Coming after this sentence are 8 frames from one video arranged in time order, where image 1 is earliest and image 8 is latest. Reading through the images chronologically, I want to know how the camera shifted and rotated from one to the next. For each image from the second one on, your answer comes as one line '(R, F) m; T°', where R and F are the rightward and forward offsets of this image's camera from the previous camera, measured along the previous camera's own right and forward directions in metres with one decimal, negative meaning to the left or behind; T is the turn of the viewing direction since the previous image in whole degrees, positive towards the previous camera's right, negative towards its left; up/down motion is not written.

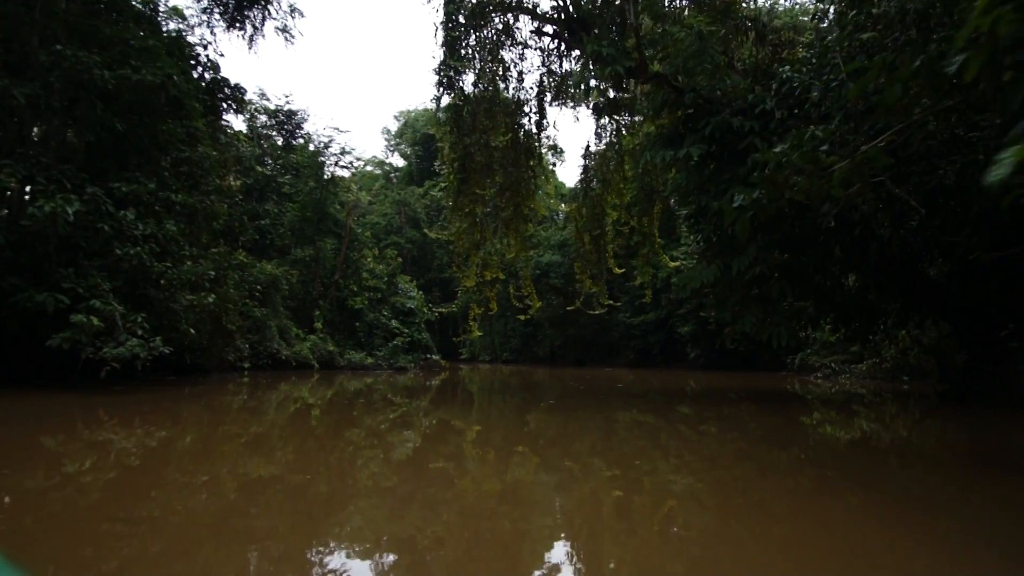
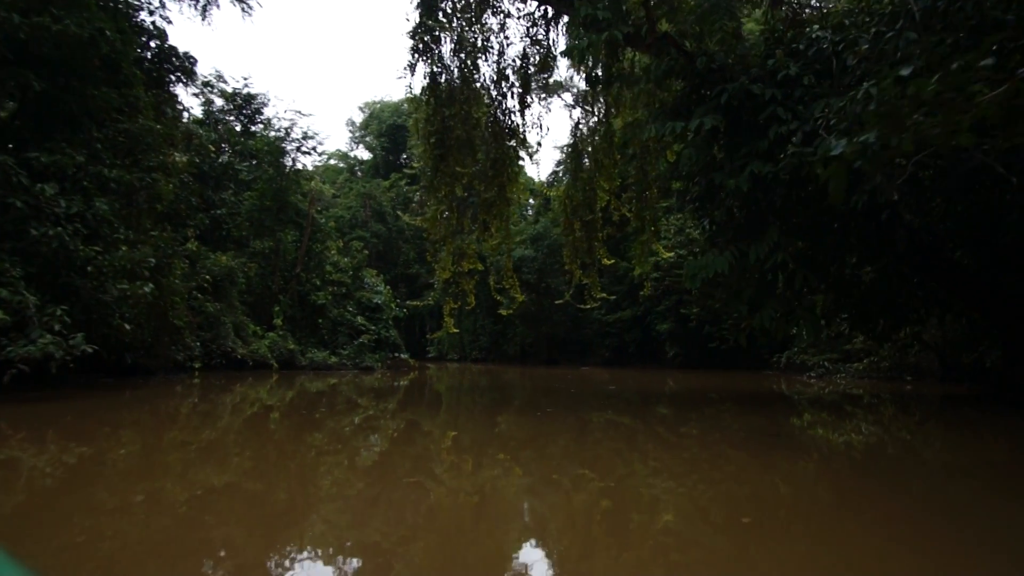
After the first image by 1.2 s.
(-0.1, +0.4) m; +2°
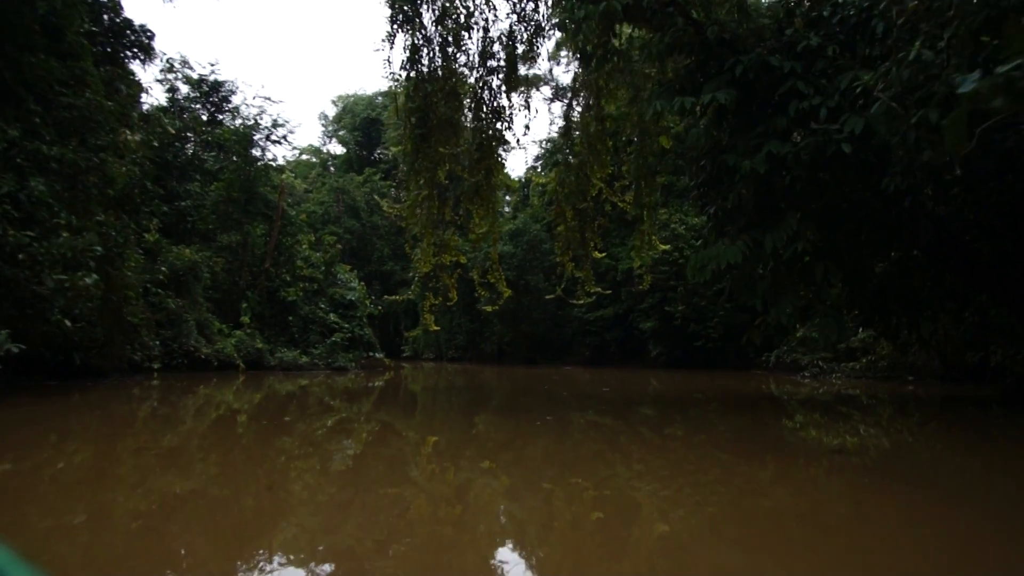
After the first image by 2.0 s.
(0.0, +0.3) m; +2°
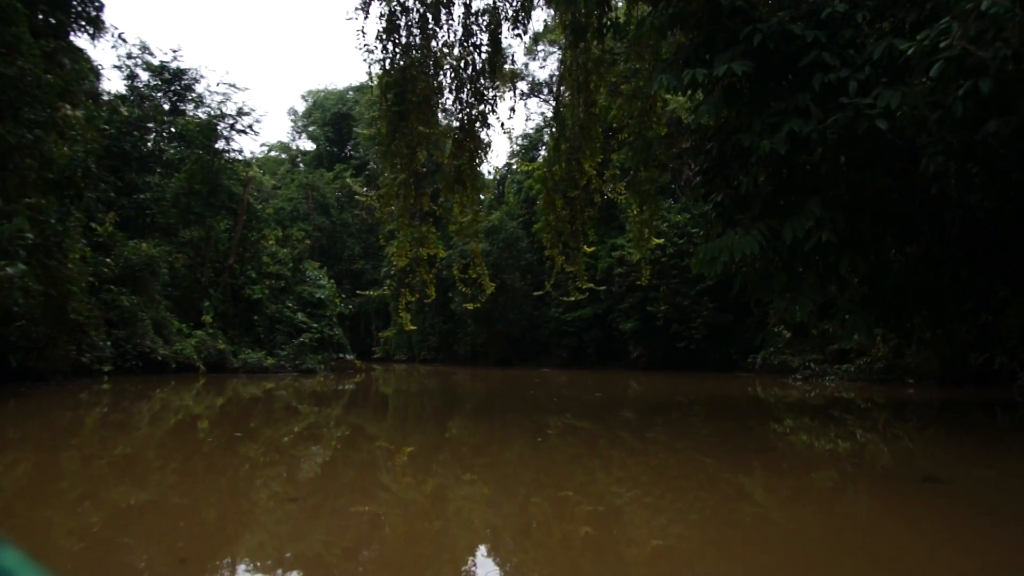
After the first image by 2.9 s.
(0.0, +0.3) m; +2°
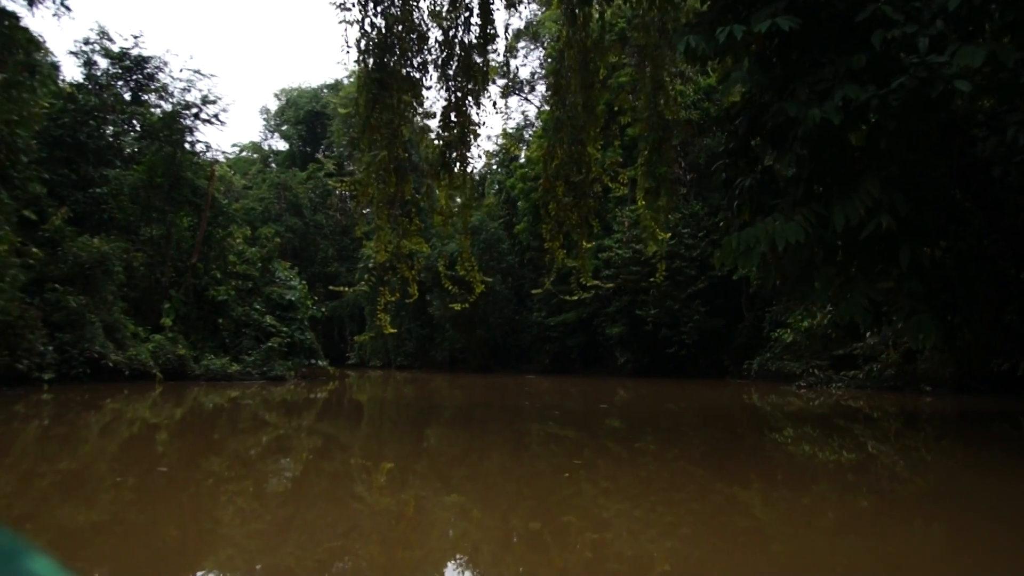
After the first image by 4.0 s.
(-0.1, +0.4) m; +2°
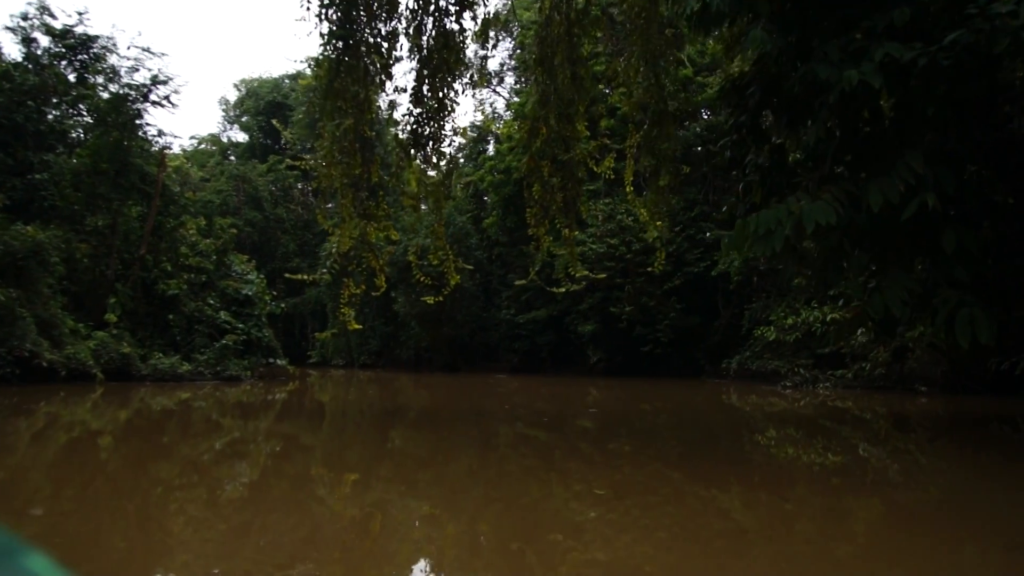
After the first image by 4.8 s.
(0.0, +0.3) m; +2°
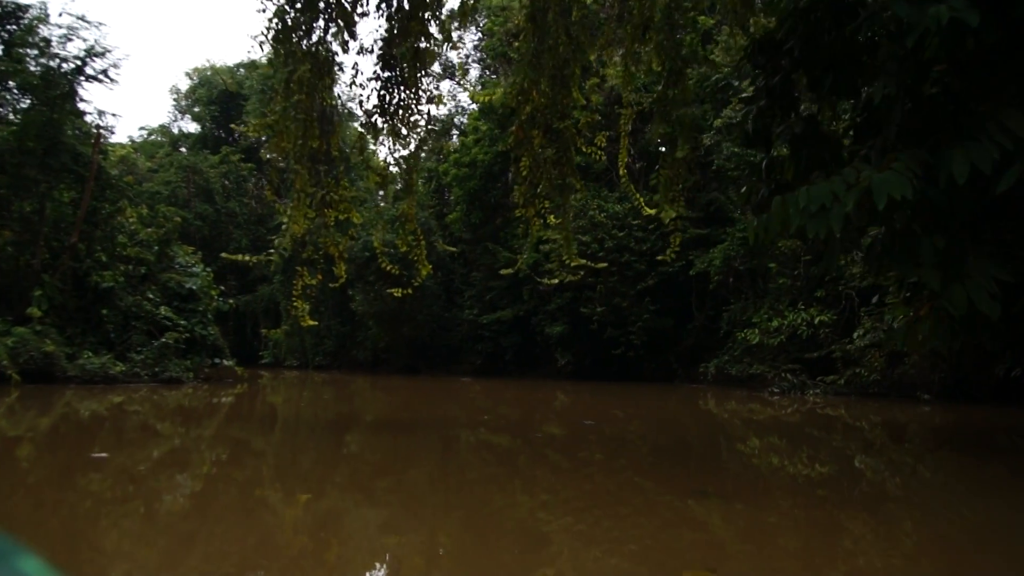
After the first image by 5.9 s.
(-0.1, +0.4) m; +3°
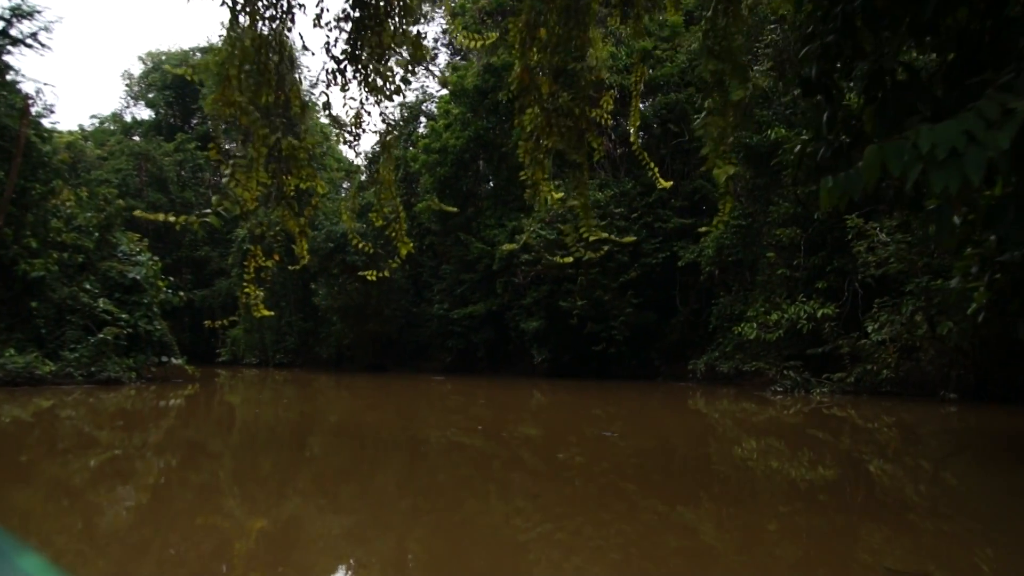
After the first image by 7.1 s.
(-0.1, +0.4) m; +2°
